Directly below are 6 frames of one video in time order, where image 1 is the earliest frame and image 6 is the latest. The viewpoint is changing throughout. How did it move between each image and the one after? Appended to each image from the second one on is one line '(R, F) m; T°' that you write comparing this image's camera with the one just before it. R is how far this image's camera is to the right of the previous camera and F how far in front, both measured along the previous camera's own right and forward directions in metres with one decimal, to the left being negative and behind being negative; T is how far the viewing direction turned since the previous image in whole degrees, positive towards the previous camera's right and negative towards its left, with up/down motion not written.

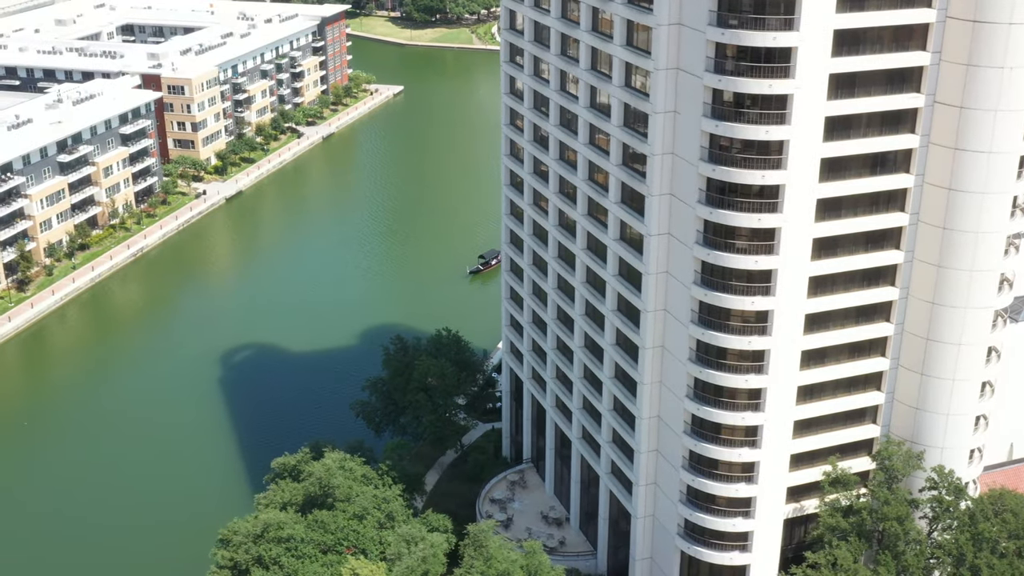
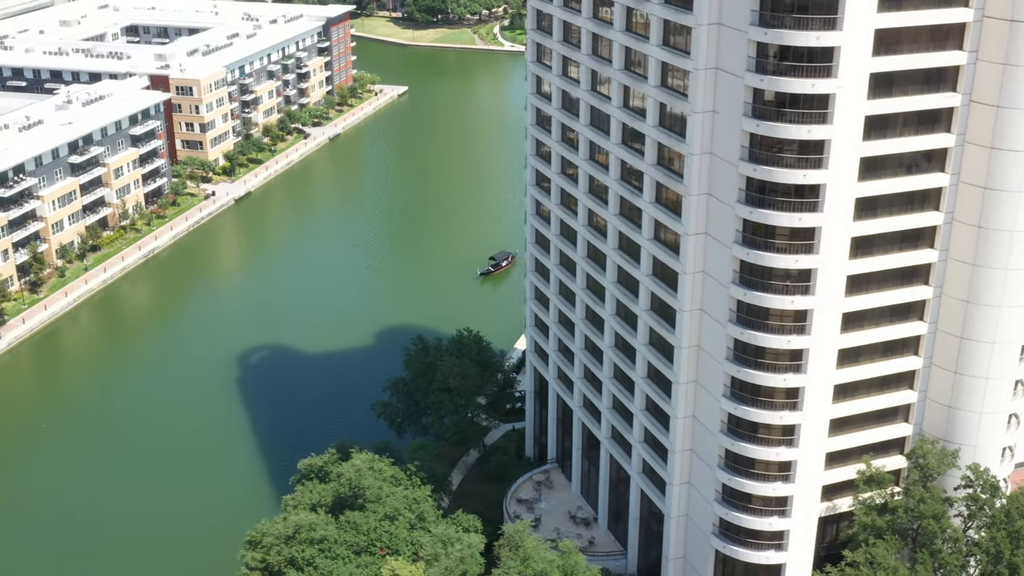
(-1.9, 0.0) m; 0°
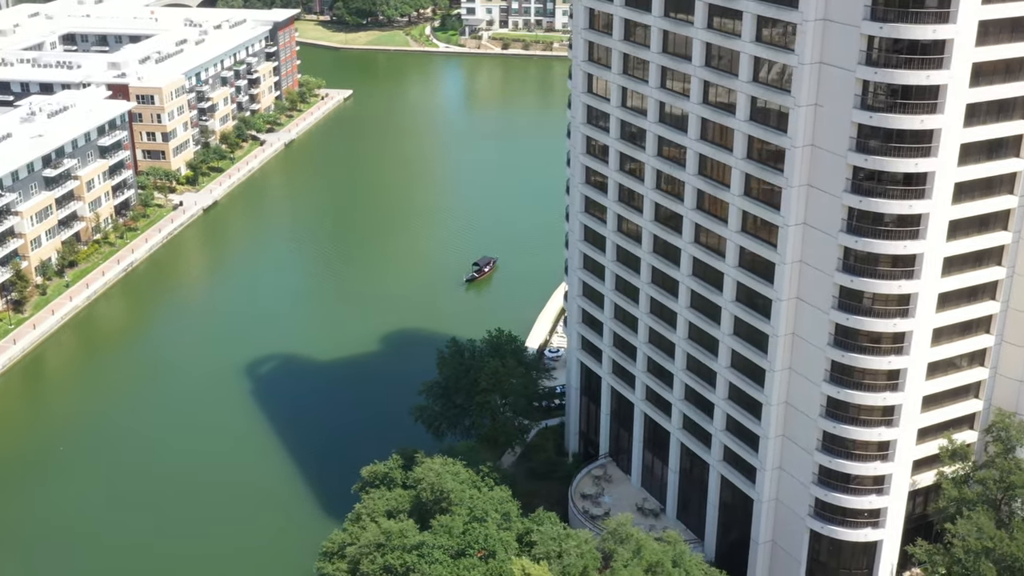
(-9.4, +0.1) m; +5°
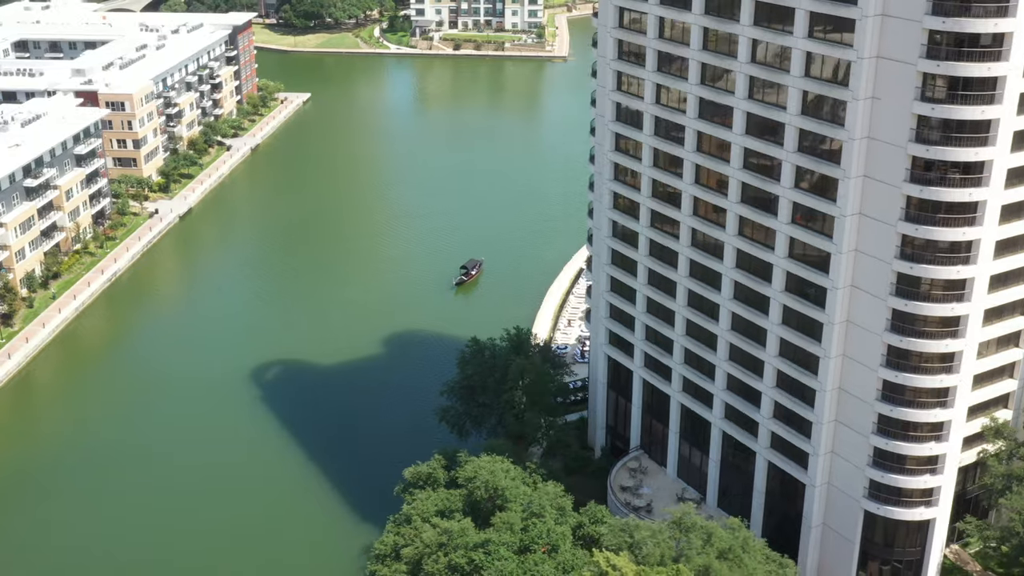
(-6.5, -0.3) m; +4°
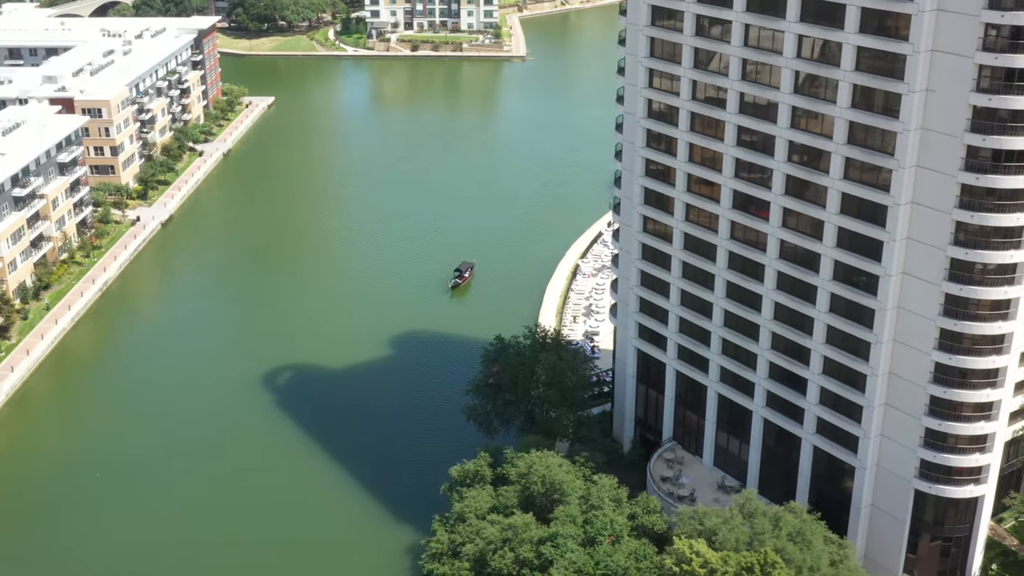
(-6.5, -0.4) m; +4°
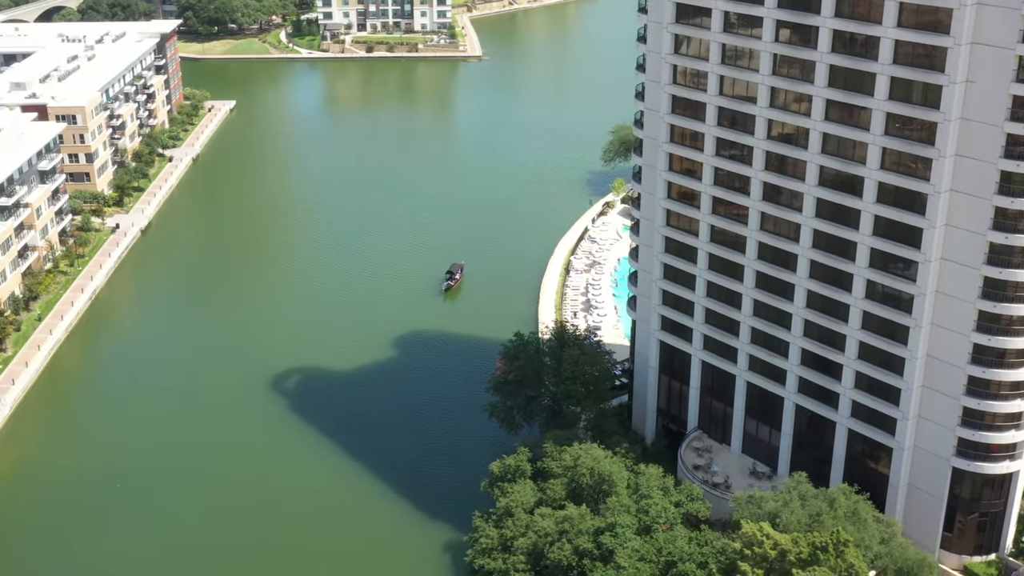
(-6.2, -0.5) m; +4°
